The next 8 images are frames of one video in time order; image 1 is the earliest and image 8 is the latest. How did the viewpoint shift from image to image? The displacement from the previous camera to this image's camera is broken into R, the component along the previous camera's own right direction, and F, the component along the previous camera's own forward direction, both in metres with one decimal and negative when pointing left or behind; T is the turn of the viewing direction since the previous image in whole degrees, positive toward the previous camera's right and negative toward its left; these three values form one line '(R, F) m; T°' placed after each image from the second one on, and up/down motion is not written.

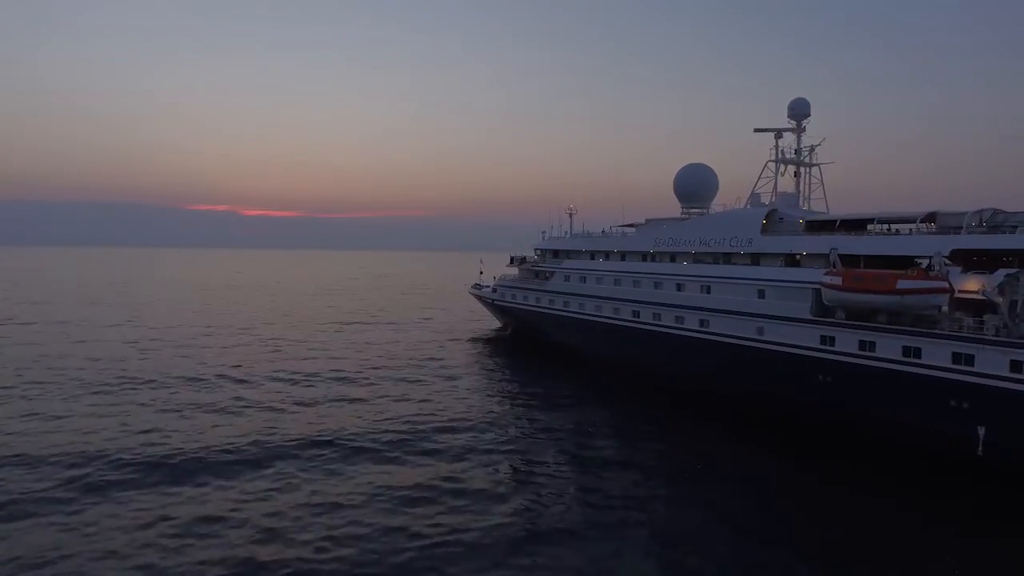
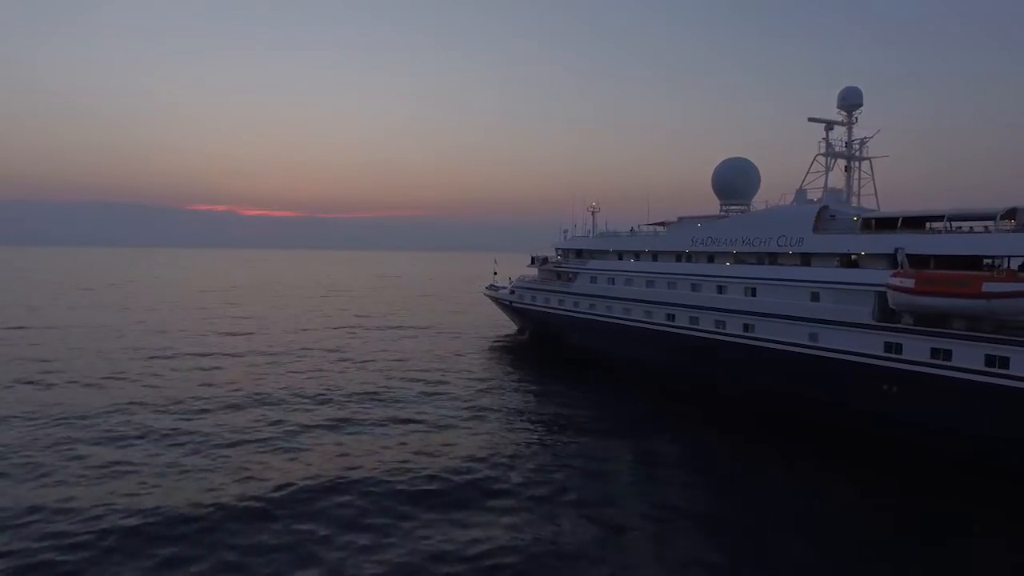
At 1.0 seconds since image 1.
(-0.8, +0.9) m; 0°
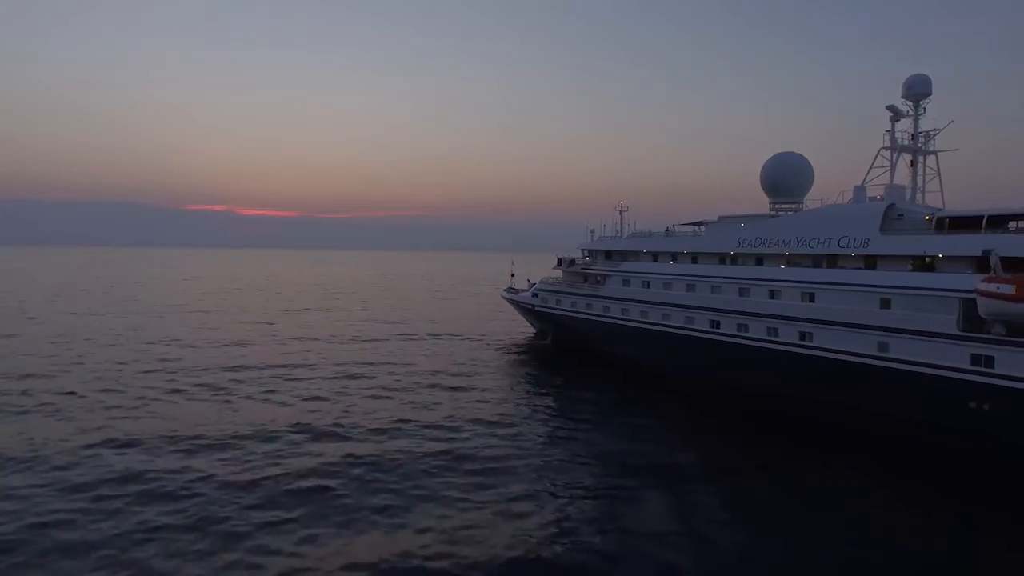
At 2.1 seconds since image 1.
(-0.8, +1.0) m; 0°
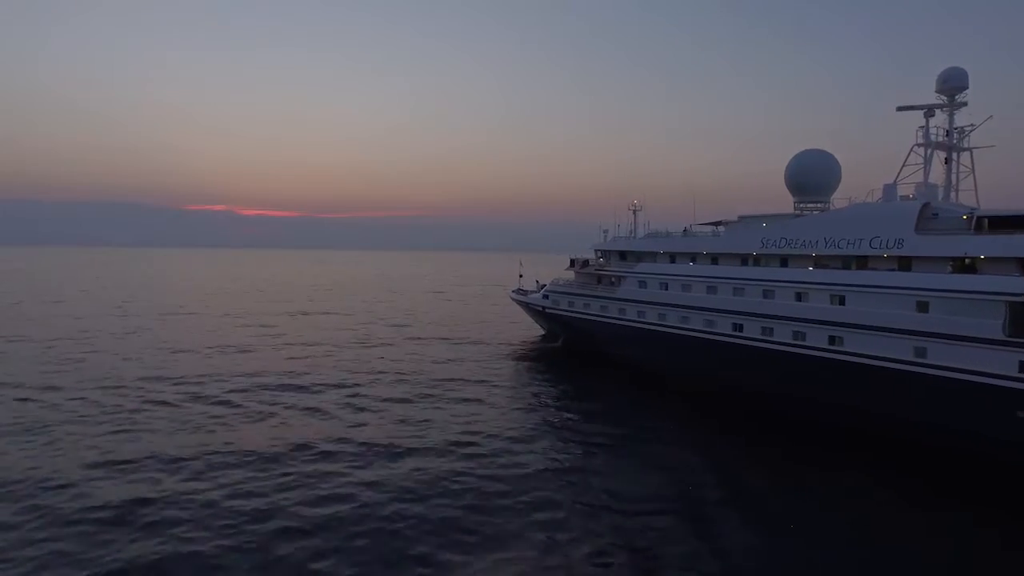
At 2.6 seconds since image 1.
(-0.4, +0.5) m; 0°
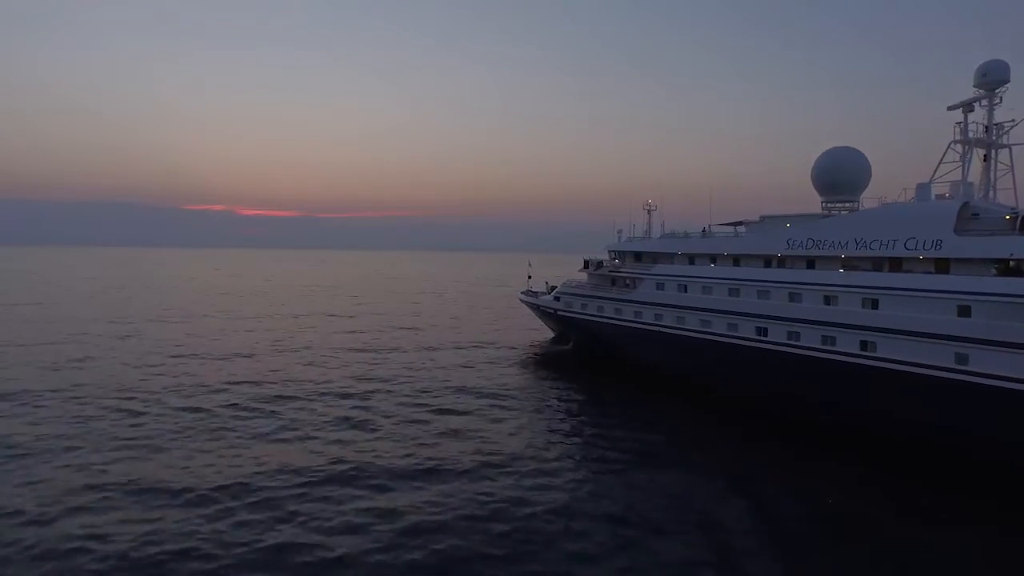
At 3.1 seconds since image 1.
(-0.4, +0.5) m; 0°
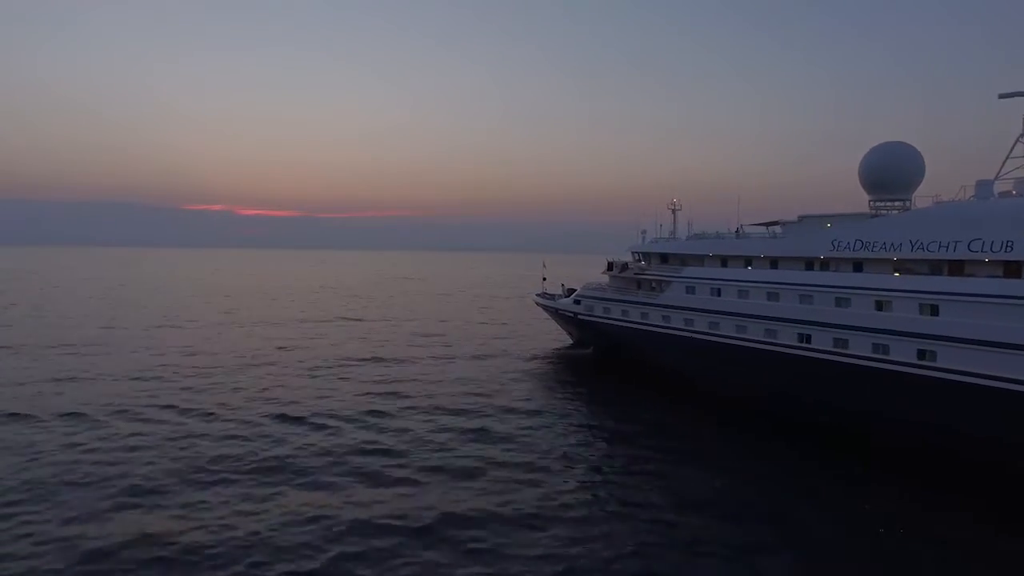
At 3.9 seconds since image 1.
(-0.6, +0.8) m; 0°
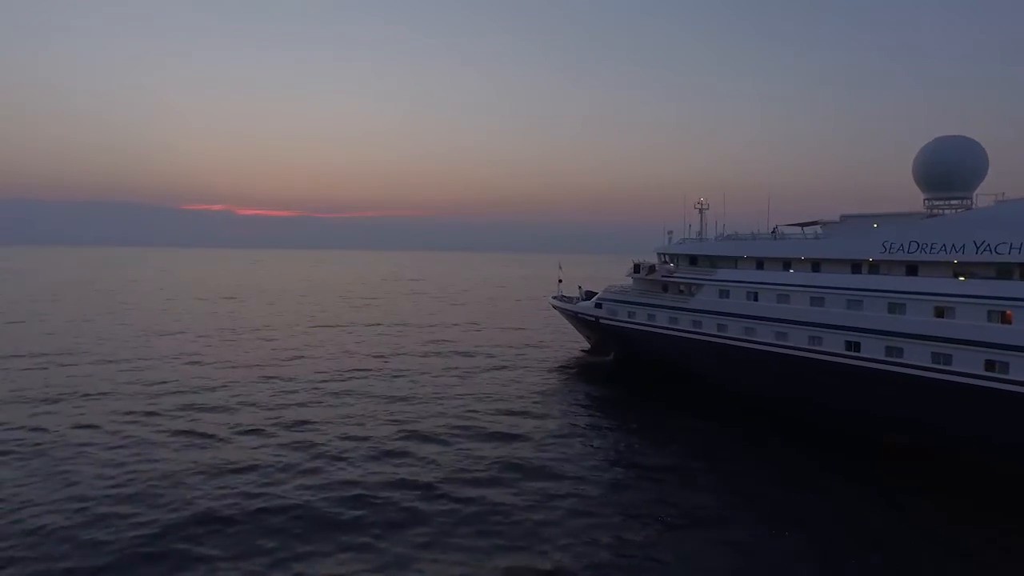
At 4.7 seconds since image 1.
(-0.6, +0.8) m; 0°
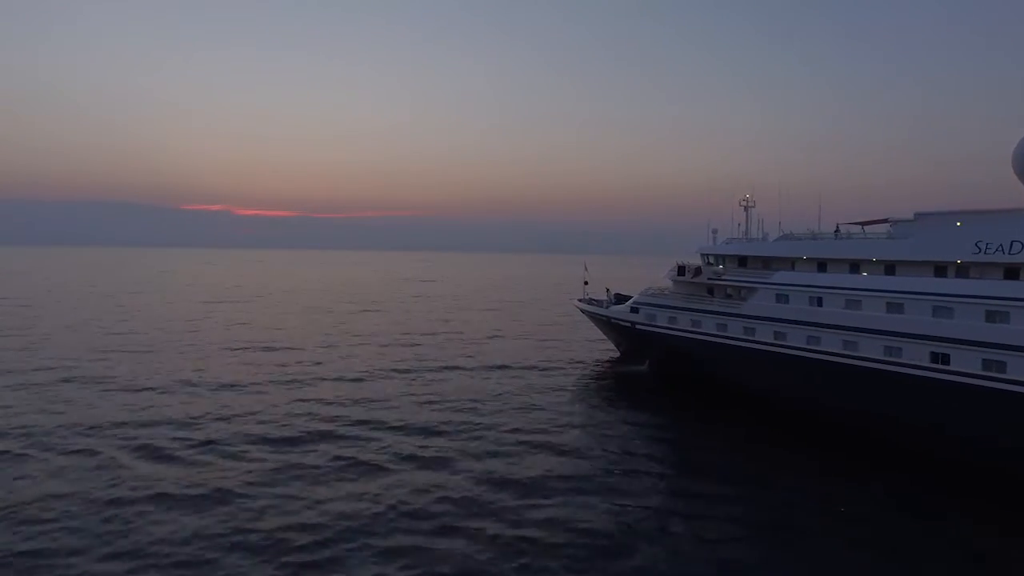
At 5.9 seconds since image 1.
(-0.9, +1.3) m; 0°
